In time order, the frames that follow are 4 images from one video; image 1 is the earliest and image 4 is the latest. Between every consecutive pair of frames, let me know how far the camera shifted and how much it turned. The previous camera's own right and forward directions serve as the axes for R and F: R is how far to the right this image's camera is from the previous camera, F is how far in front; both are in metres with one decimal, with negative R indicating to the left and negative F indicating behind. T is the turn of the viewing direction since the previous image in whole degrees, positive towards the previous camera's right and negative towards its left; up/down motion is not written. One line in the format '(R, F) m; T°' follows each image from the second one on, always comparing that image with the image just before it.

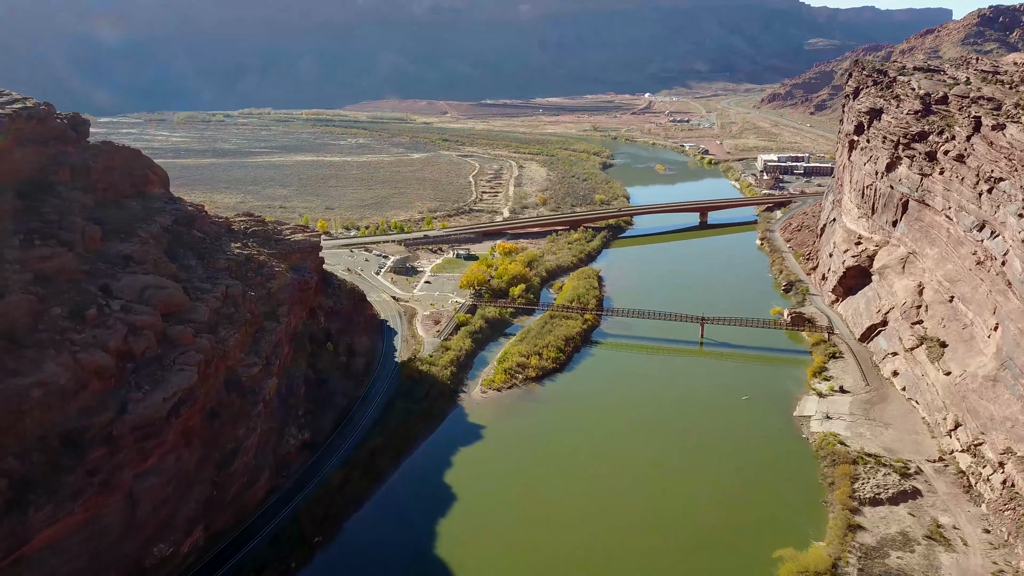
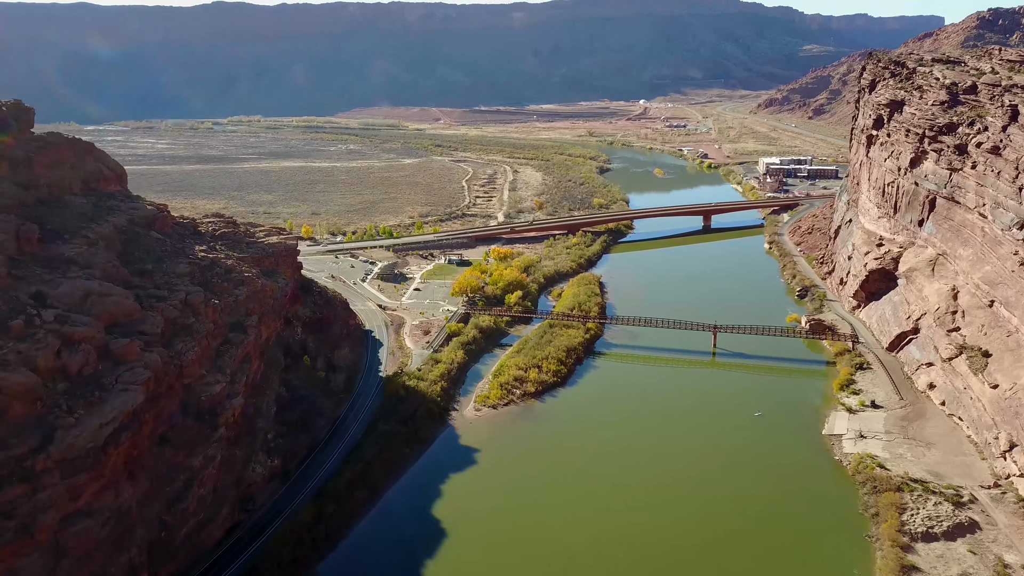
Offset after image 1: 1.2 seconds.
(-0.1, +3.4) m; 0°
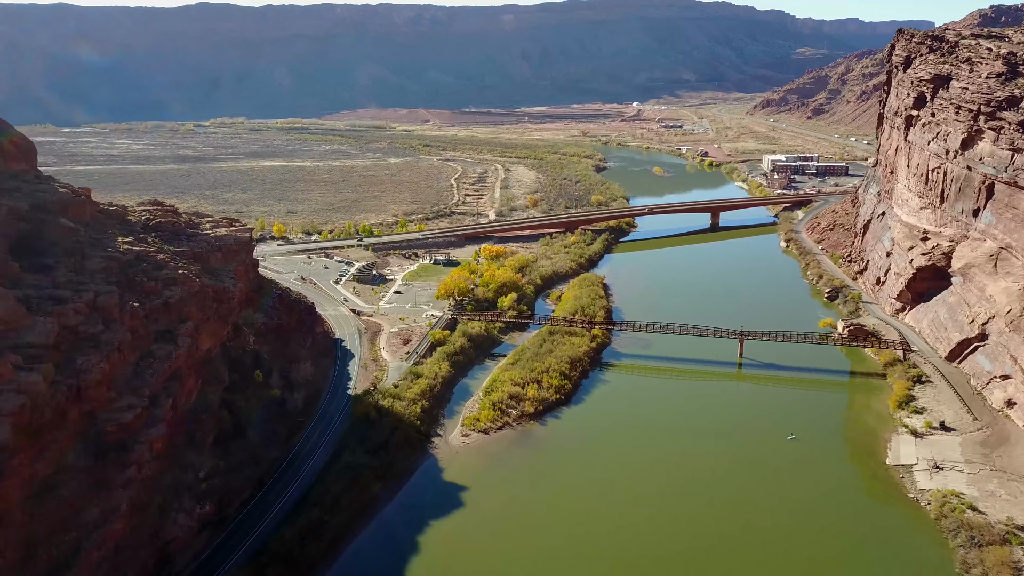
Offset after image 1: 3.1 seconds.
(-0.1, +5.5) m; +1°
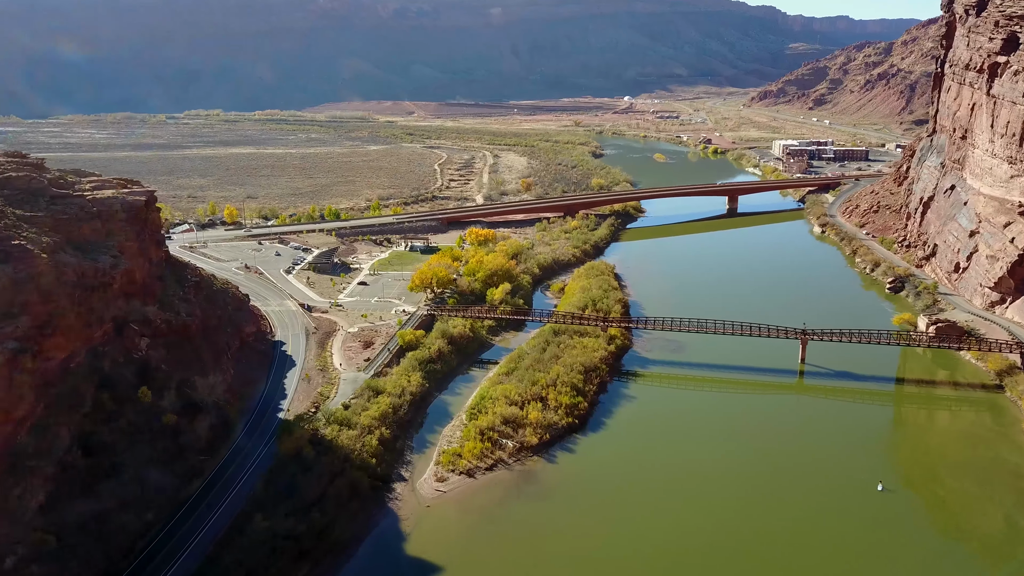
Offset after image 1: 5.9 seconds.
(-0.2, +8.0) m; +1°
